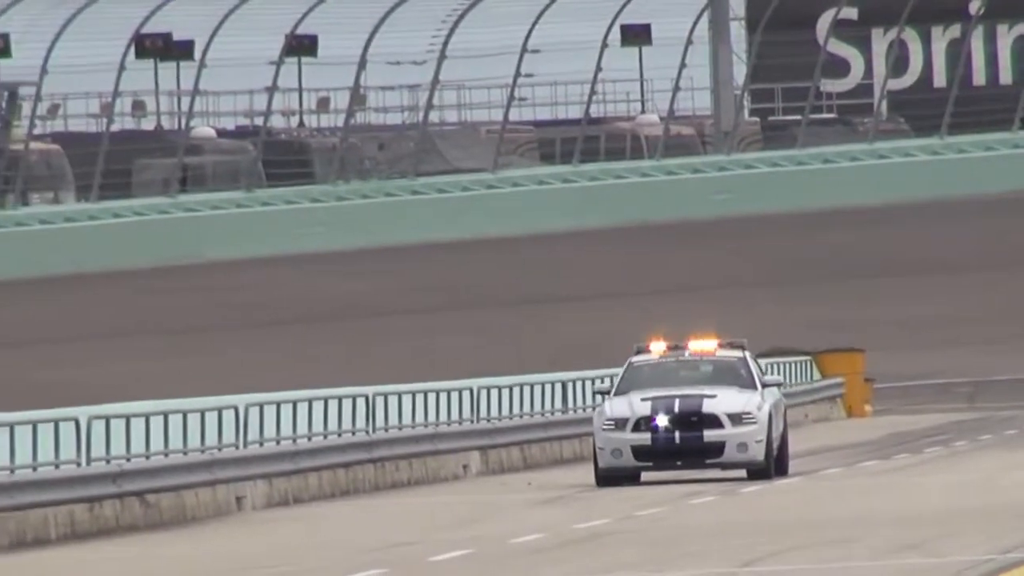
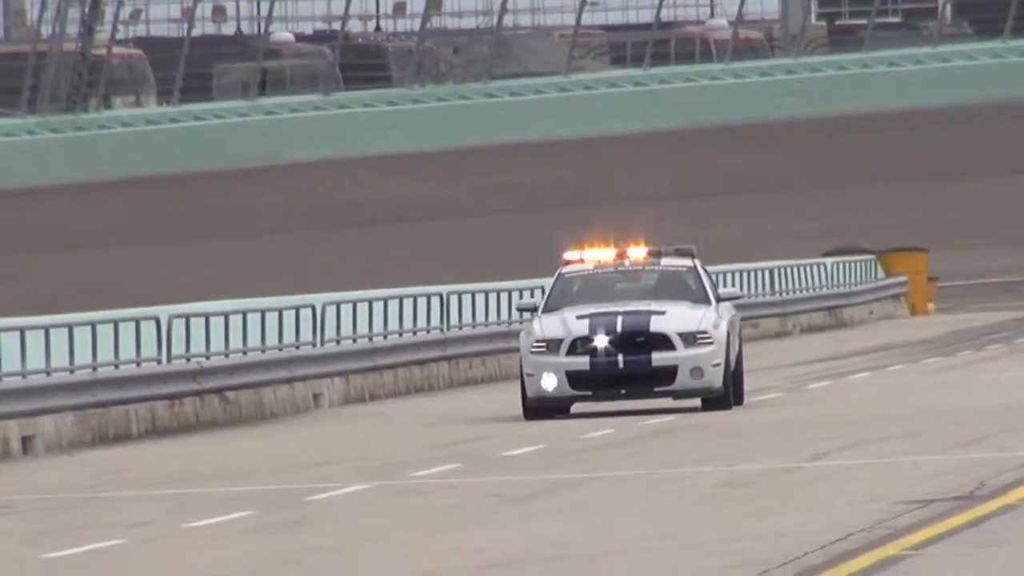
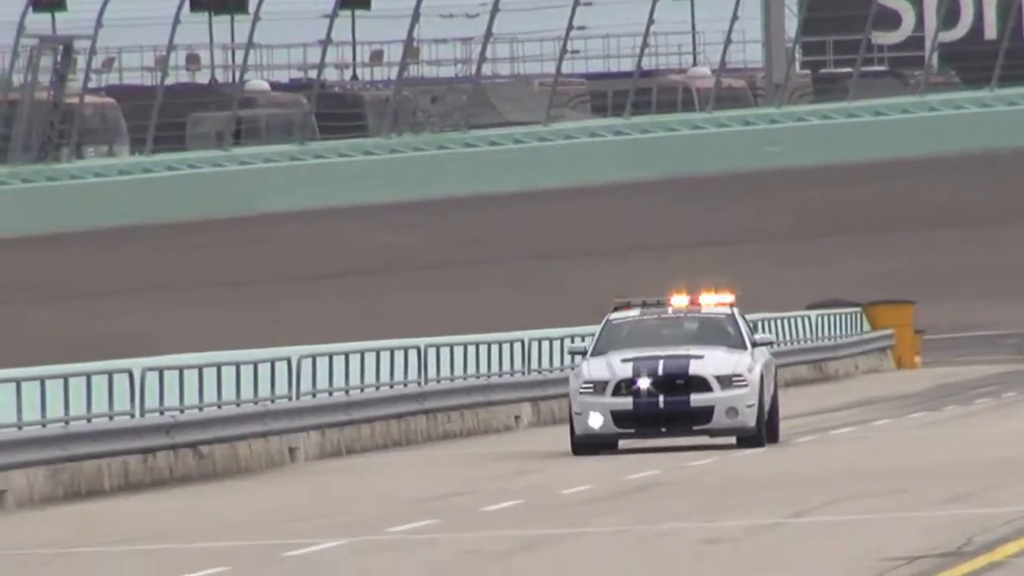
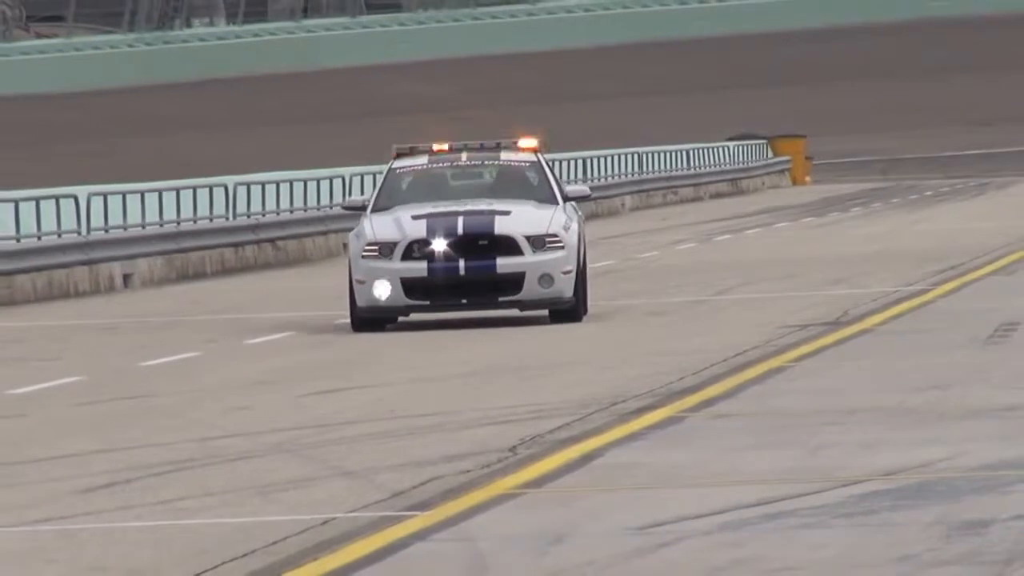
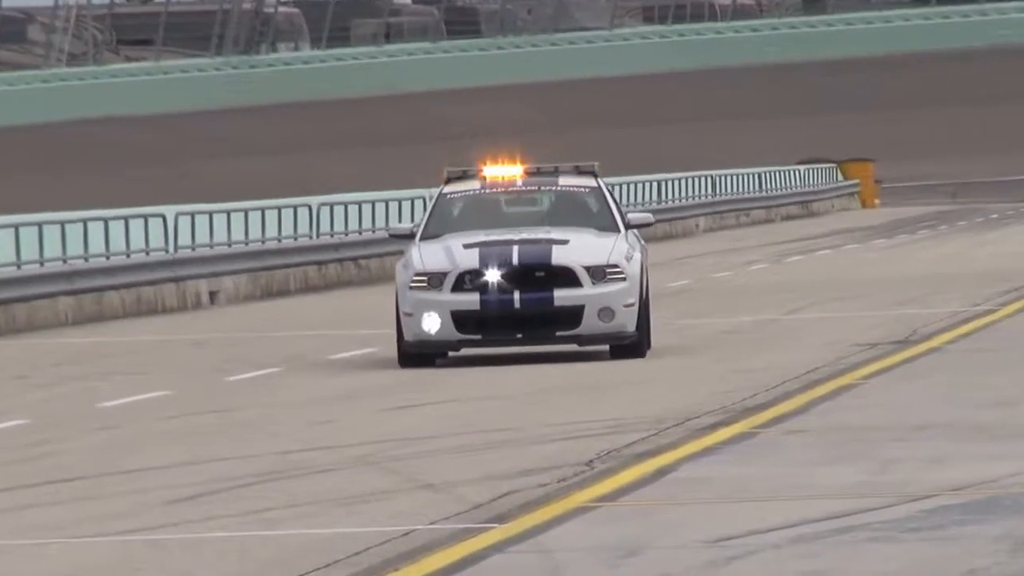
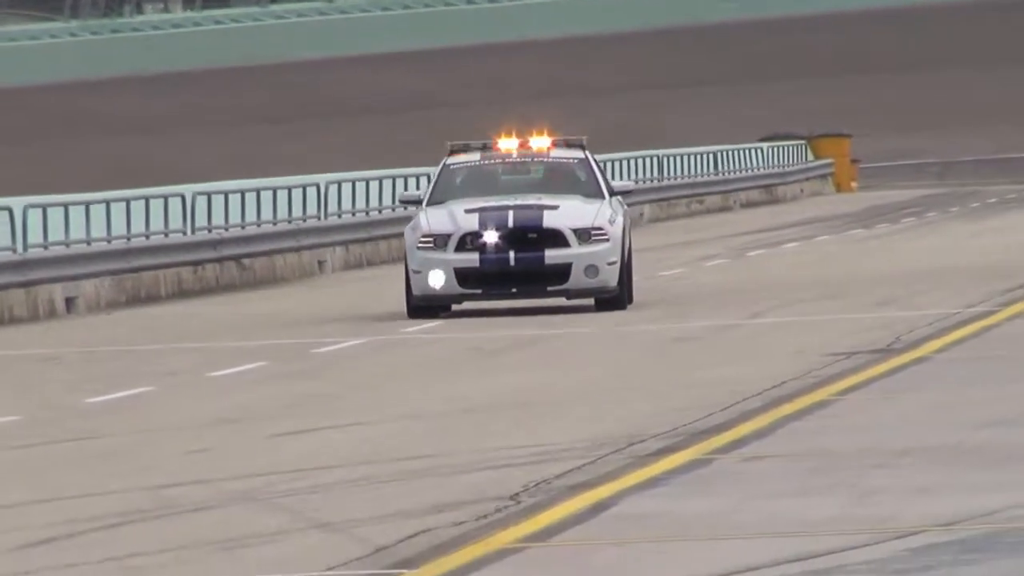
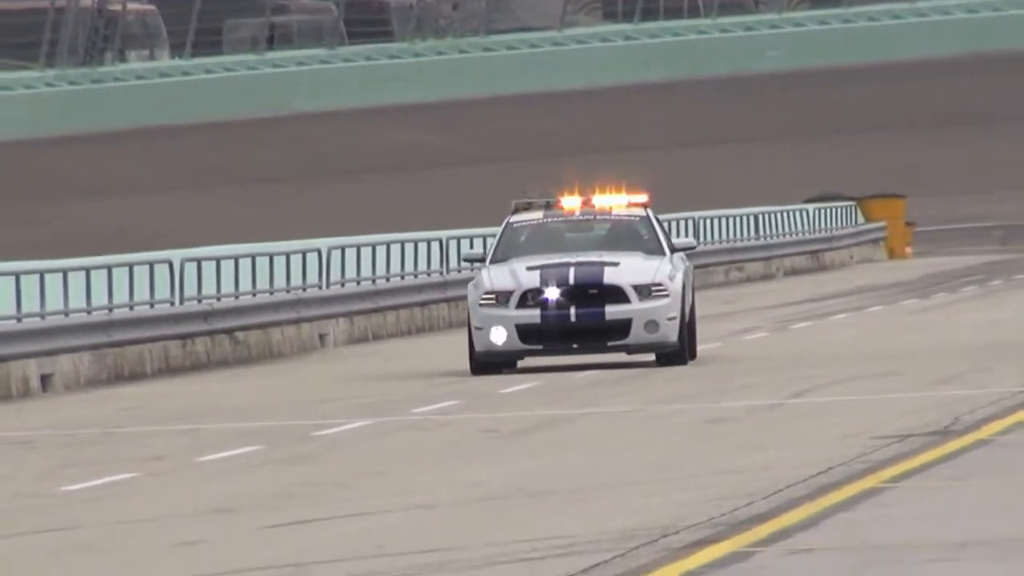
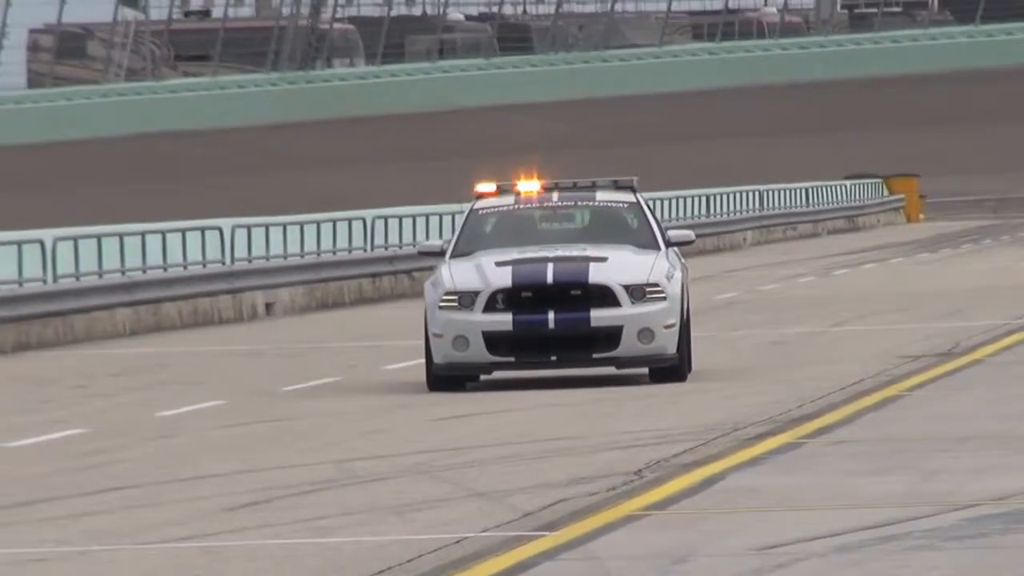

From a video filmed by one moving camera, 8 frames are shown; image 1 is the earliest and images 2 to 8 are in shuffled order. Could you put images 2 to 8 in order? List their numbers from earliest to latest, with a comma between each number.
3, 2, 7, 6, 4, 5, 8
